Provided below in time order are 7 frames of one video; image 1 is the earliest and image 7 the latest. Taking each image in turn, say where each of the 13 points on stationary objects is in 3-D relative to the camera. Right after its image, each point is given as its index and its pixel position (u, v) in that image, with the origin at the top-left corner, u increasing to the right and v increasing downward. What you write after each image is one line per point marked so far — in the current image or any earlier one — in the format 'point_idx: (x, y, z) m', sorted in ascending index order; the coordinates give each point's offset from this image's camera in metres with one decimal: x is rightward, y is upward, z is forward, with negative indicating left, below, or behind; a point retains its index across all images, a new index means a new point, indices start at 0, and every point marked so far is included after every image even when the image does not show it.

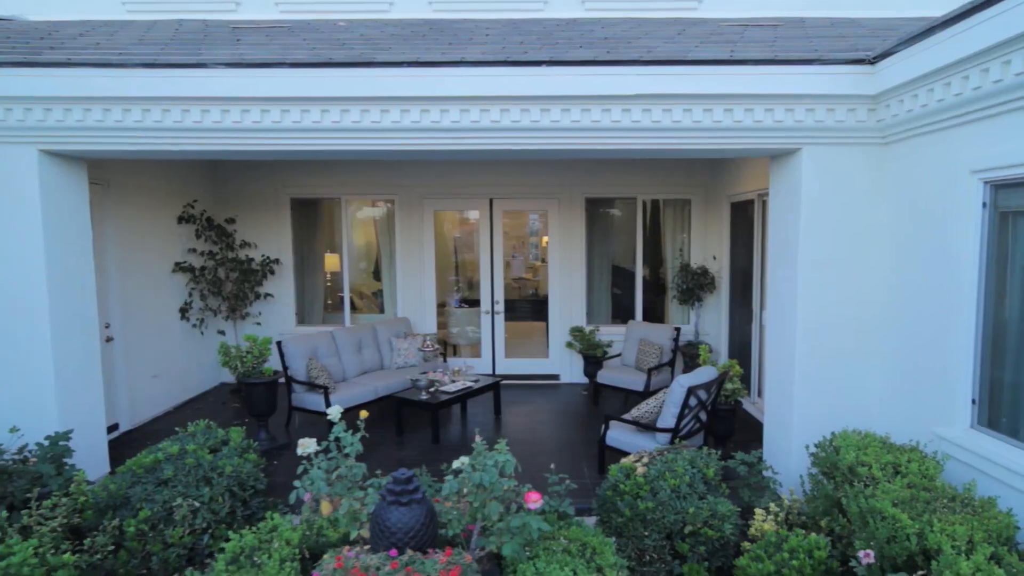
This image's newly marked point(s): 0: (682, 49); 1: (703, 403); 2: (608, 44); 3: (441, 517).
0: (+1.0, +1.4, +4.5) m
1: (+1.1, -0.7, +4.4) m
2: (+0.7, +1.6, +4.9) m
3: (-0.2, -0.8, +2.4) m
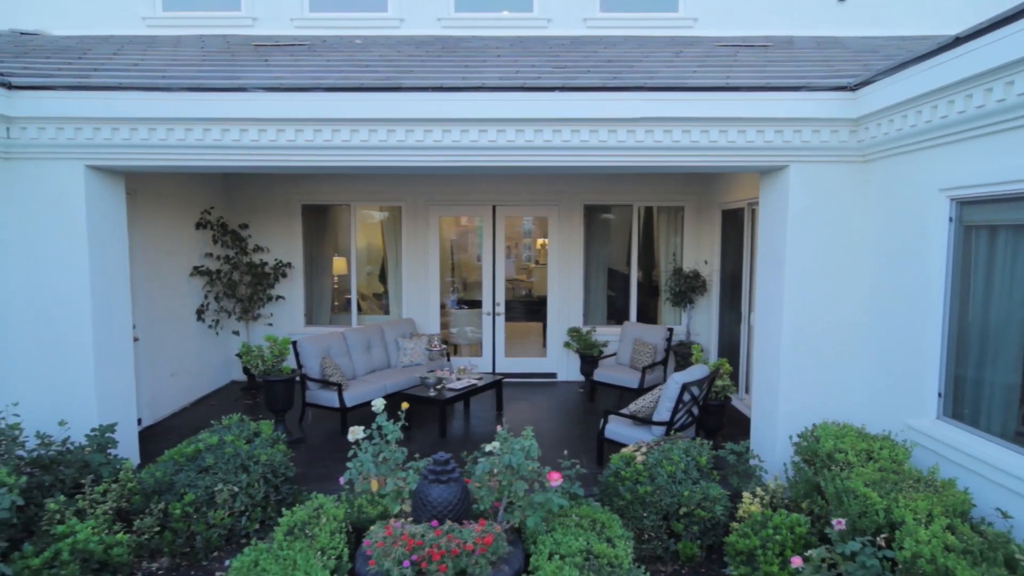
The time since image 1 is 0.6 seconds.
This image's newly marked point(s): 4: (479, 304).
0: (+1.1, +1.4, +4.8) m
1: (+1.2, -0.7, +4.8) m
2: (+0.7, +1.5, +5.2) m
3: (-0.1, -0.8, +2.8) m
4: (-0.4, -0.2, +8.2) m
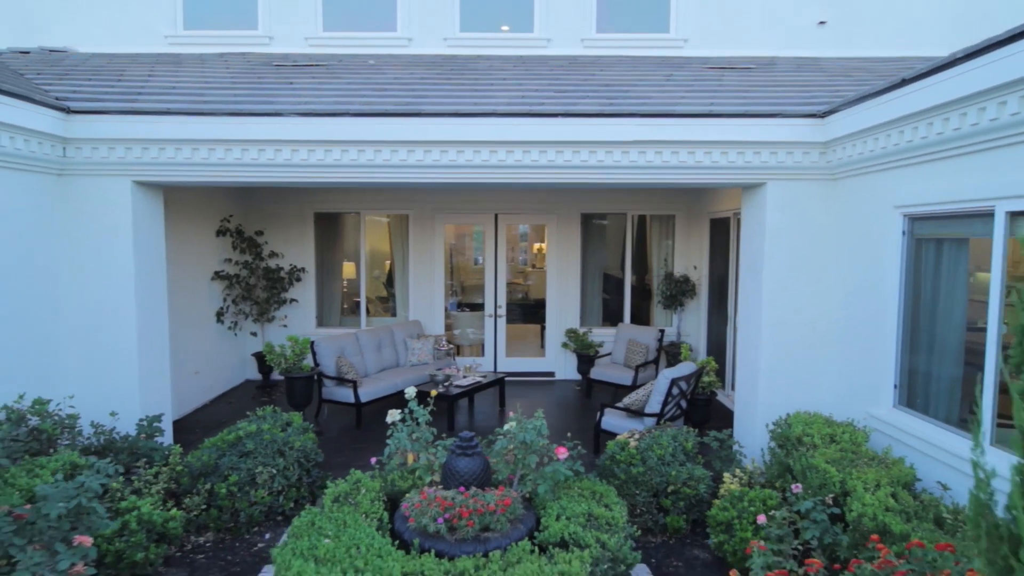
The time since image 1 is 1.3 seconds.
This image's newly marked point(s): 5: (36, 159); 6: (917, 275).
0: (+1.1, +1.3, +5.4) m
1: (+1.2, -0.7, +5.3) m
2: (+0.7, +1.5, +5.7) m
3: (-0.1, -0.8, +3.3) m
4: (-0.4, -0.2, +8.6) m
5: (-2.9, +0.8, +4.7) m
6: (+2.1, +0.1, +4.0) m
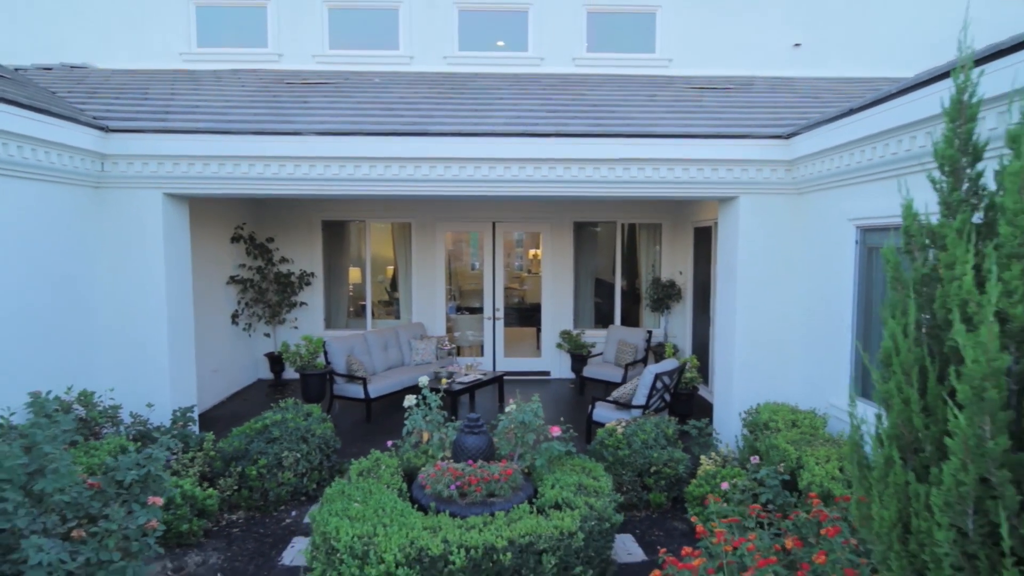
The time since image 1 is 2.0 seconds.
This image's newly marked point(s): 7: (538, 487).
0: (+1.1, +1.3, +5.9) m
1: (+1.2, -0.7, +5.8) m
2: (+0.7, +1.5, +6.3) m
3: (-0.1, -0.8, +3.8) m
4: (-0.4, -0.3, +9.2) m
5: (-3.0, +0.8, +5.2) m
6: (+2.1, +0.1, +4.5) m
7: (+0.1, -1.0, +3.6) m
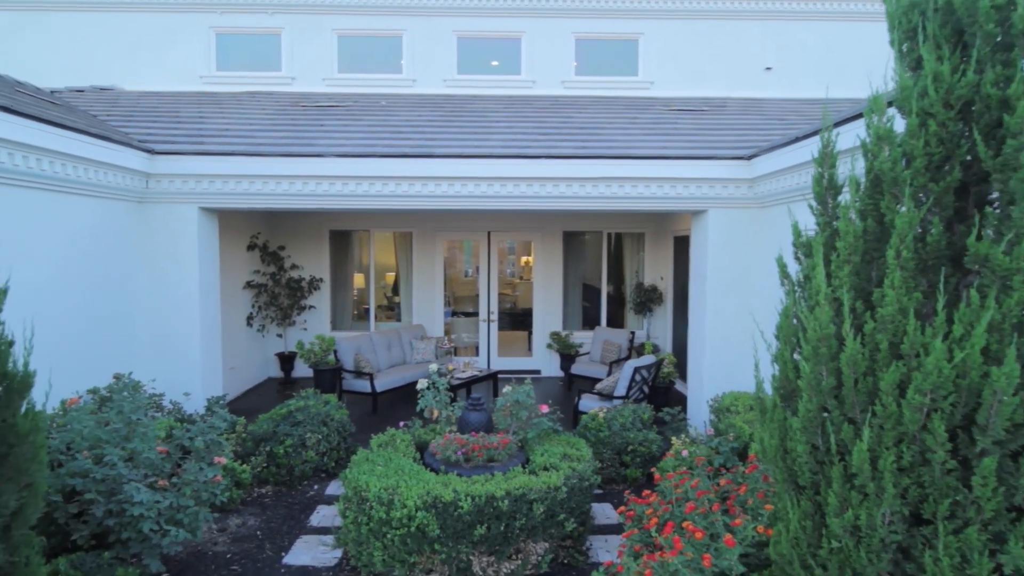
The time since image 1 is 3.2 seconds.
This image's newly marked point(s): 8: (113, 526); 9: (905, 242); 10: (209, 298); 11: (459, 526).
0: (+1.1, +1.3, +6.6) m
1: (+1.1, -0.8, +6.5) m
2: (+0.7, +1.4, +7.0) m
3: (-0.1, -0.8, +4.5) m
4: (-0.5, -0.3, +9.9) m
5: (-3.0, +0.8, +5.9) m
6: (+2.1, 0.0, +5.2) m
7: (+0.1, -1.0, +4.3) m
8: (-1.7, -1.0, +3.2) m
9: (+1.0, +0.1, +1.8) m
10: (-2.6, -0.1, +6.4) m
11: (-0.2, -1.1, +3.5) m
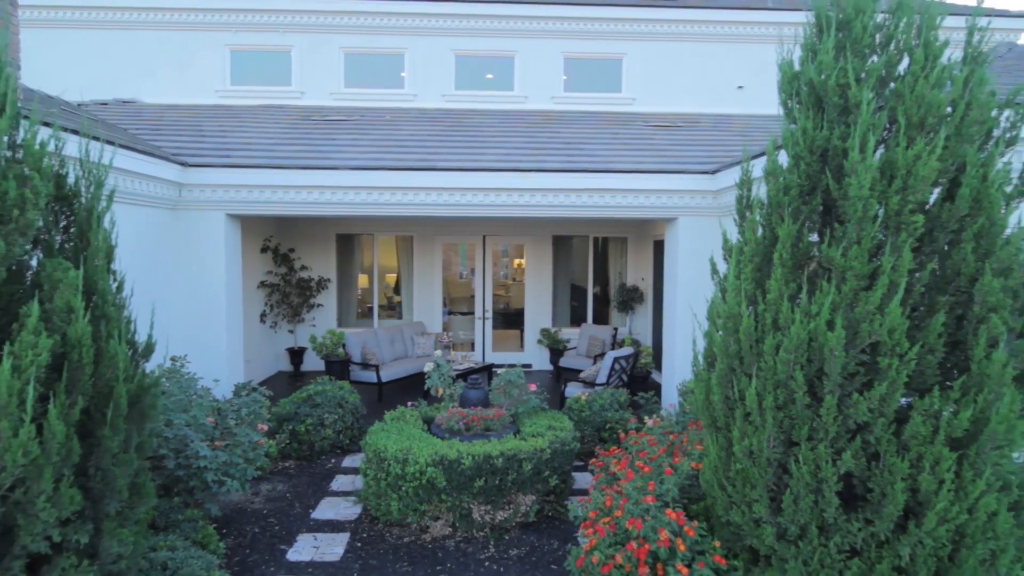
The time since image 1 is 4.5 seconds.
0: (+1.0, +1.3, +7.4) m
1: (+1.1, -0.8, +7.3) m
2: (+0.6, +1.5, +7.8) m
3: (-0.1, -0.8, +5.3) m
4: (-0.6, -0.3, +10.6) m
5: (-3.1, +0.8, +6.6) m
6: (+2.0, +0.1, +6.0) m
7: (+0.1, -0.9, +5.1) m
8: (-1.7, -1.0, +3.9) m
9: (+1.0, +0.1, +2.6) m
10: (-2.7, -0.1, +7.2) m
11: (-0.3, -1.1, +4.3) m
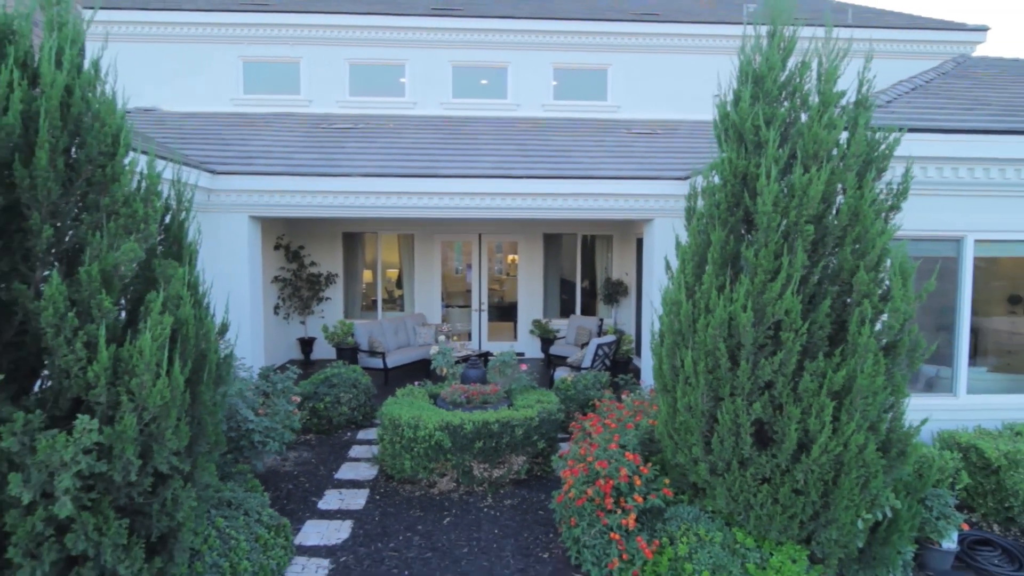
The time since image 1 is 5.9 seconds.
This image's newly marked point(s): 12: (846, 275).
0: (+0.9, +1.3, +8.2) m
1: (+1.0, -0.7, +8.1) m
2: (+0.5, +1.5, +8.6) m
3: (-0.2, -0.7, +6.1) m
4: (-0.6, -0.2, +11.4) m
5: (-3.1, +0.8, +7.4) m
6: (+2.0, +0.1, +6.8) m
7: (0.0, -0.9, +5.9) m
8: (-1.8, -0.9, +4.7) m
9: (+0.9, +0.2, +3.4) m
10: (-2.7, 0.0, +8.0) m
11: (-0.3, -1.0, +5.1) m
12: (+1.4, +0.1, +3.2) m
